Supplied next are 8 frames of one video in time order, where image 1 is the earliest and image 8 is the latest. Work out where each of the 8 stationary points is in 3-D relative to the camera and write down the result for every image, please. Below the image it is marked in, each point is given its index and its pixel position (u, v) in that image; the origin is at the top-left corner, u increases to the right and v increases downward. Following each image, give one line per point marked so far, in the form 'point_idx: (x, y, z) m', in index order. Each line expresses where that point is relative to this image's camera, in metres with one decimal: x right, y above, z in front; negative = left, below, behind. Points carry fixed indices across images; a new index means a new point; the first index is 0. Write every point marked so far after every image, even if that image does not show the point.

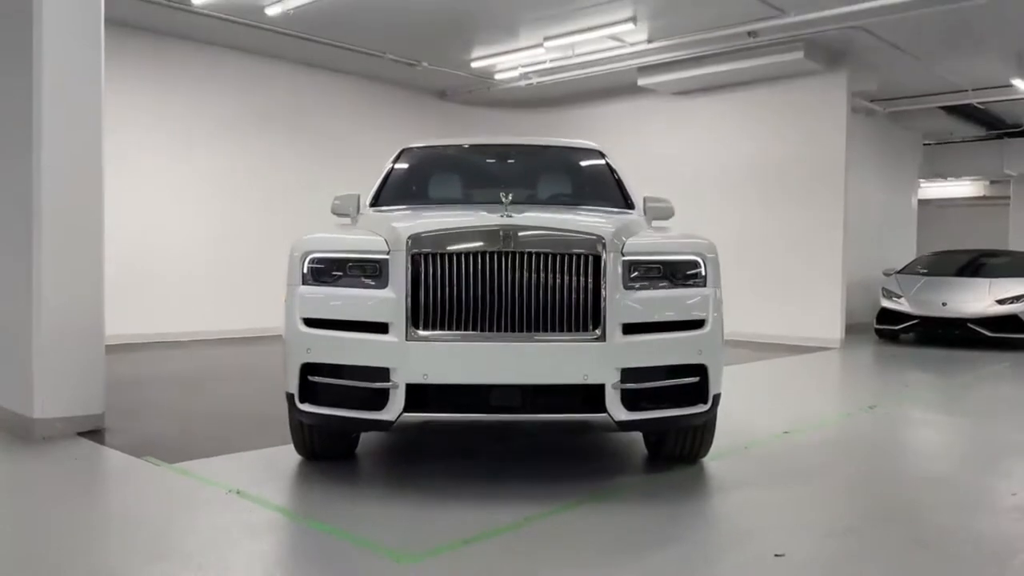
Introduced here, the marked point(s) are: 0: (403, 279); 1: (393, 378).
0: (-0.4, 0.0, +3.0) m
1: (-0.5, -0.3, +2.9) m
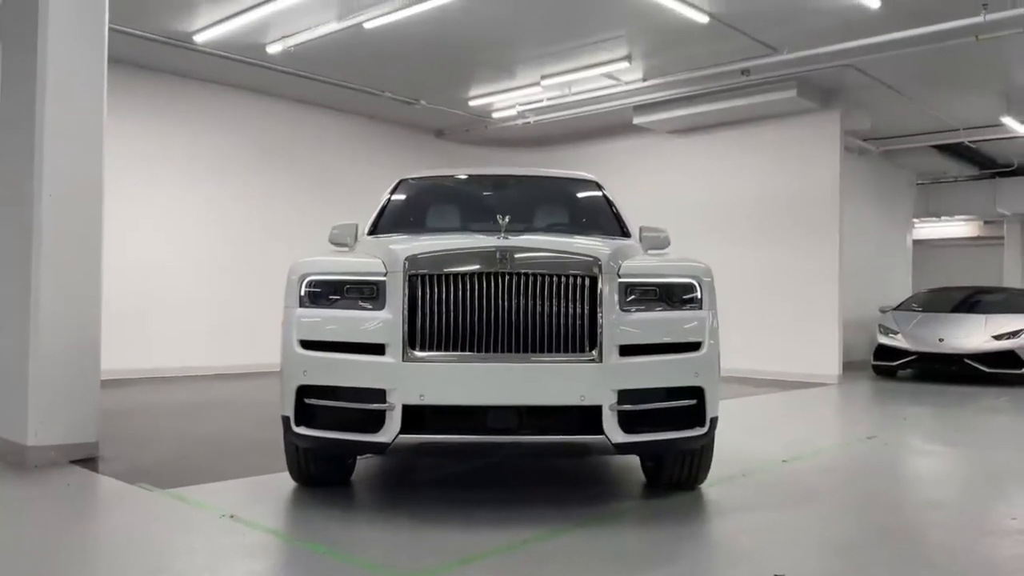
0: (-0.4, 0.0, +3.0) m
1: (-0.5, -0.4, +2.9) m
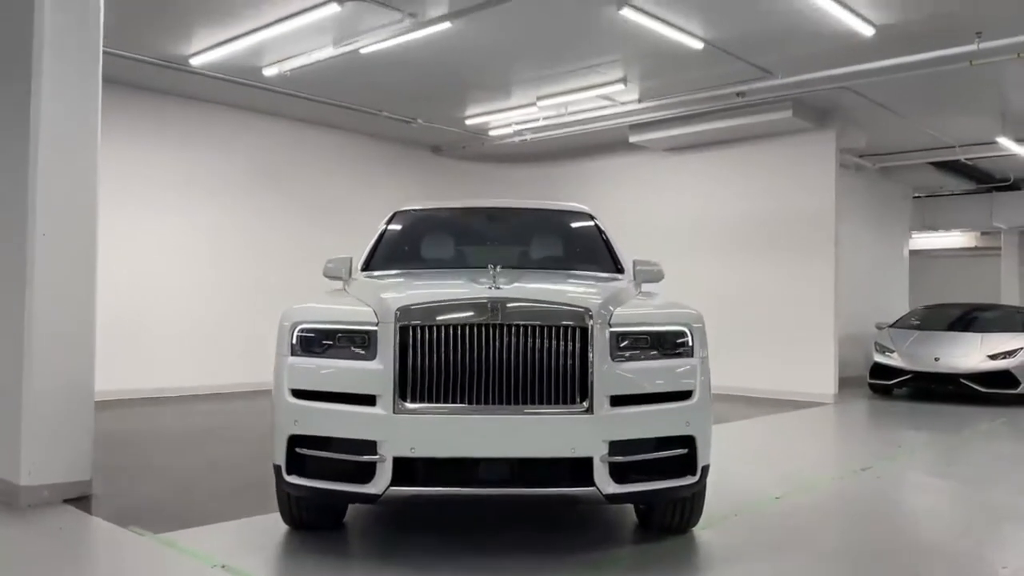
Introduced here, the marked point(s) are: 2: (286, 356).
0: (-0.5, -0.2, +3.0) m
1: (-0.5, -0.6, +2.9) m
2: (-0.9, -0.3, +3.1) m
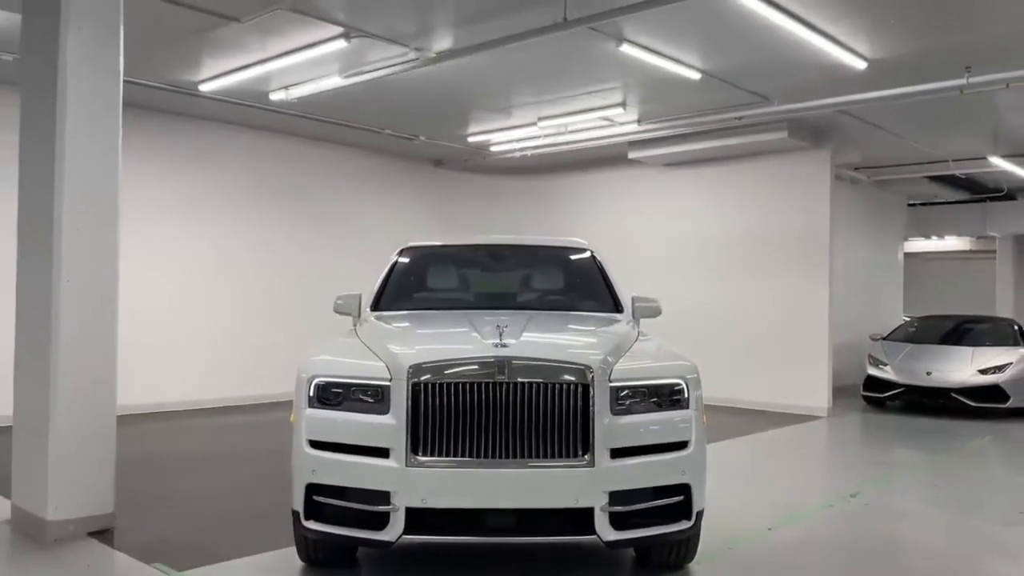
0: (-0.4, -0.5, +3.1) m
1: (-0.5, -0.9, +3.1) m
2: (-0.9, -0.5, +3.3) m
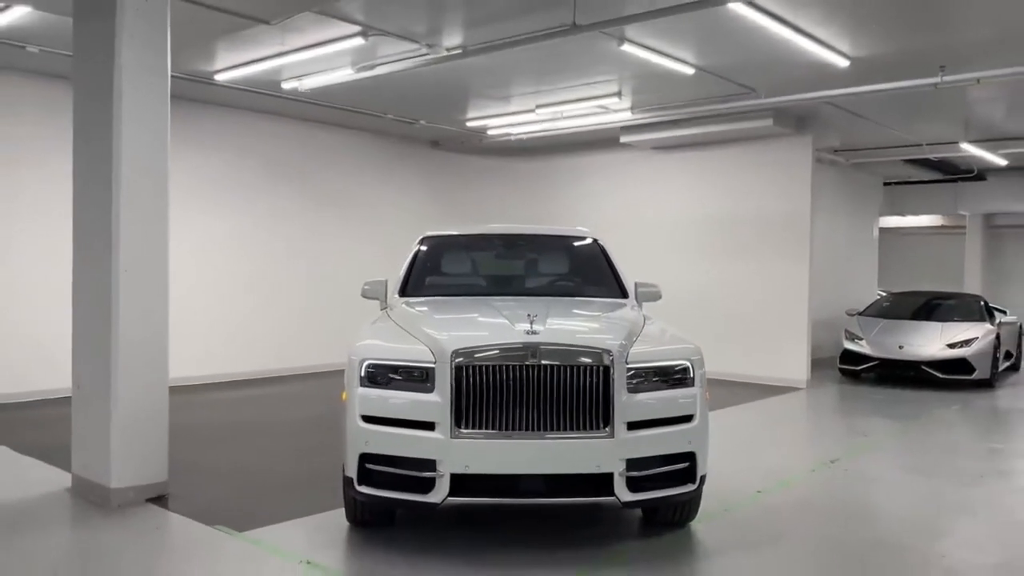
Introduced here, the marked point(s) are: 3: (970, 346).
0: (-0.3, -0.5, +3.6) m
1: (-0.3, -0.8, +3.5) m
2: (-0.8, -0.5, +3.7) m
3: (+5.7, -0.7, +9.5) m
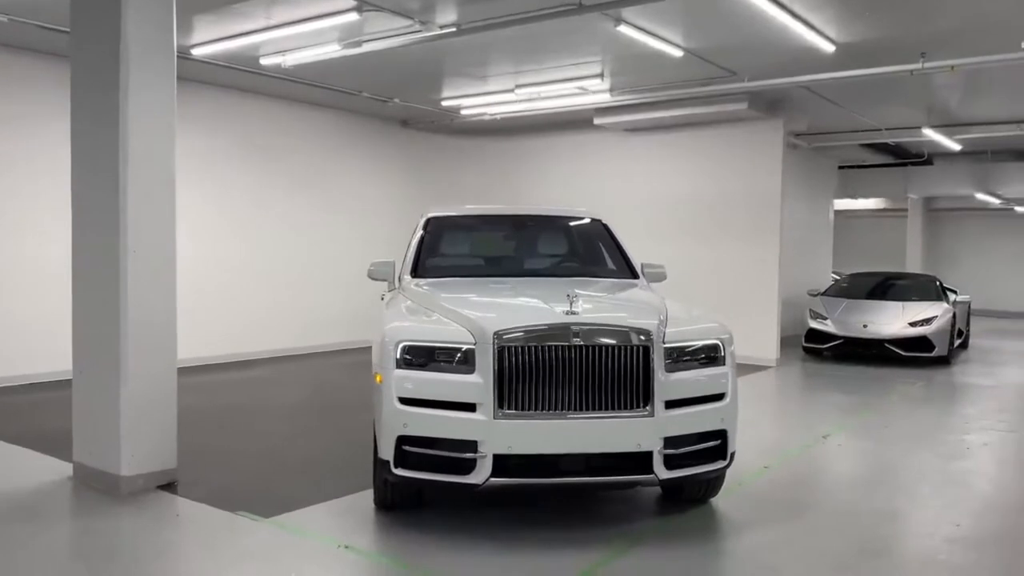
0: (-0.1, -0.4, +3.6) m
1: (-0.1, -0.7, +3.5) m
2: (-0.6, -0.4, +3.7) m
3: (+5.4, -0.5, +10.0) m
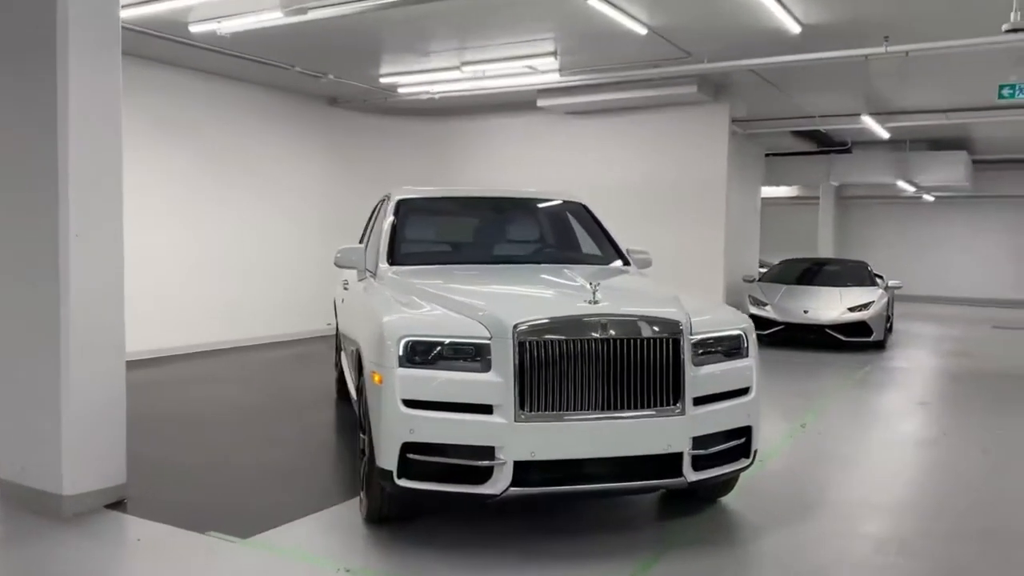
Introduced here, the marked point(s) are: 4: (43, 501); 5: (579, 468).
0: (0.0, -0.3, +3.2) m
1: (0.0, -0.7, +3.2) m
2: (-0.5, -0.3, +3.3) m
3: (+4.7, -0.3, +10.2) m
4: (-2.3, -1.1, +3.8) m
5: (+0.3, -0.8, +3.3) m
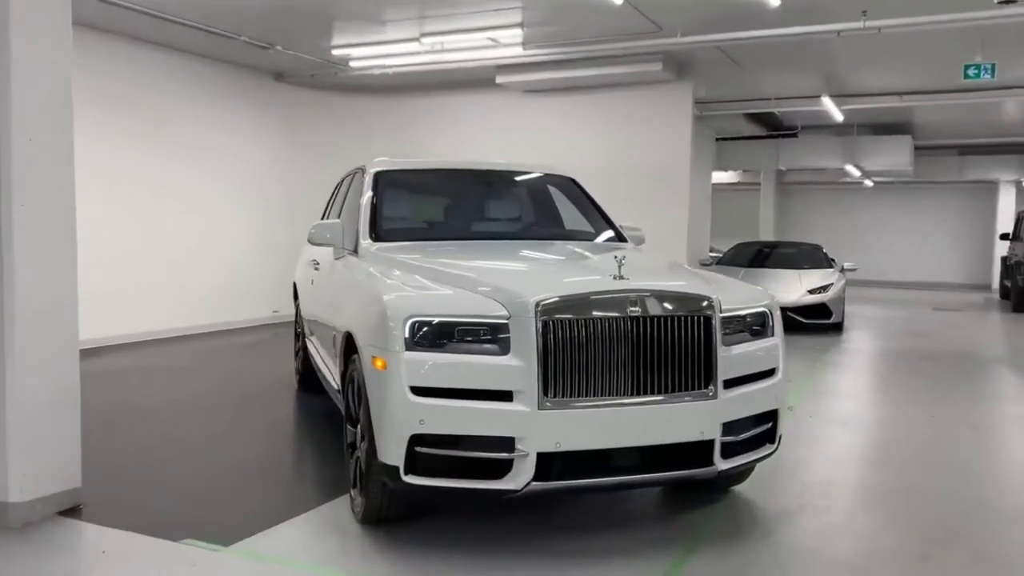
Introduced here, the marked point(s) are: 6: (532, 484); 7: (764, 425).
0: (+0.1, -0.2, +2.9) m
1: (0.0, -0.6, +2.9) m
2: (-0.4, -0.2, +2.9) m
3: (+4.2, 0.0, +10.3) m
4: (-2.3, -1.0, +3.3) m
5: (+0.4, -0.7, +3.0) m
6: (+0.1, -0.7, +2.9) m
7: (+1.1, -0.6, +3.4) m
